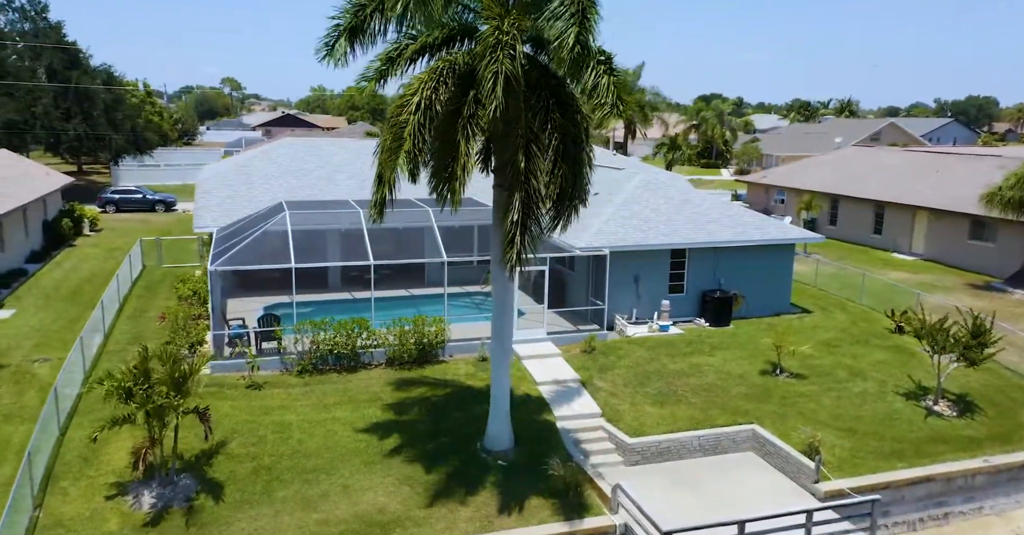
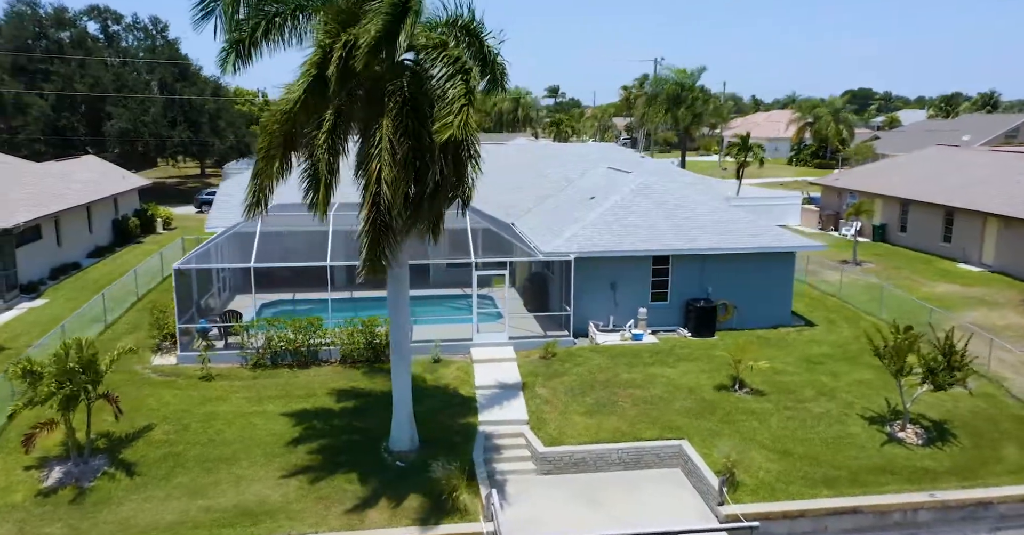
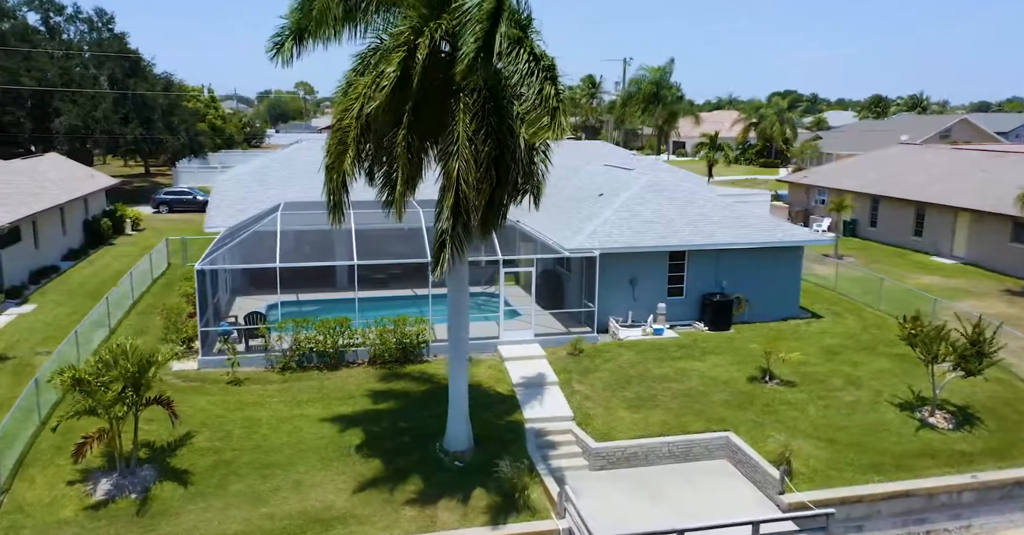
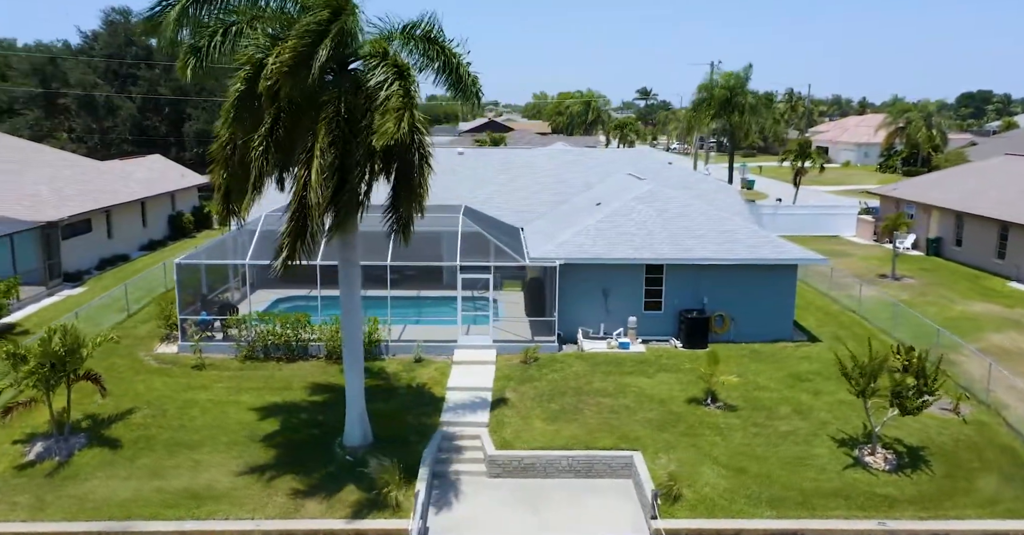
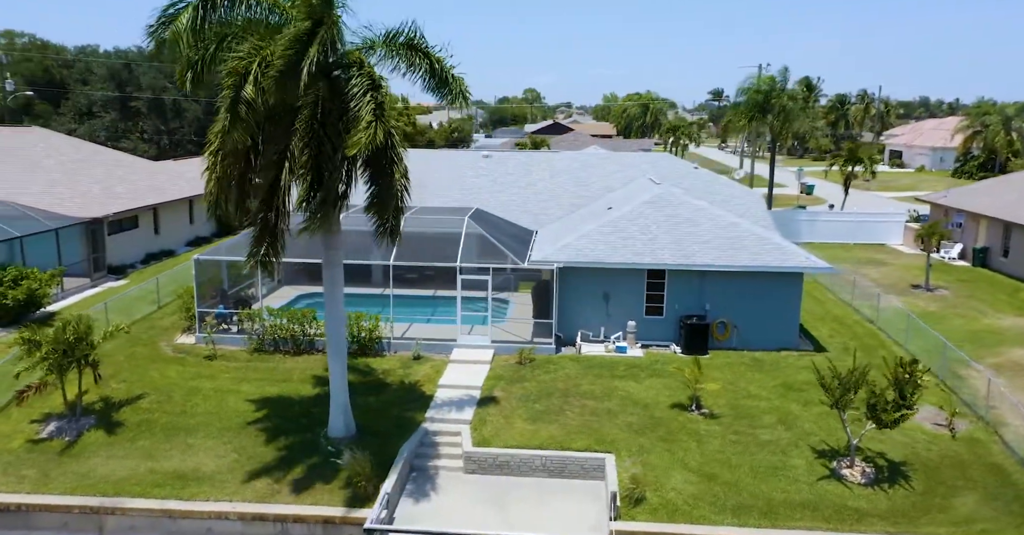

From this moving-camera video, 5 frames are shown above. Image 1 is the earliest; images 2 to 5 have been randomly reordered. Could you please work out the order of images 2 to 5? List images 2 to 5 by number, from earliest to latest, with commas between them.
3, 2, 4, 5
